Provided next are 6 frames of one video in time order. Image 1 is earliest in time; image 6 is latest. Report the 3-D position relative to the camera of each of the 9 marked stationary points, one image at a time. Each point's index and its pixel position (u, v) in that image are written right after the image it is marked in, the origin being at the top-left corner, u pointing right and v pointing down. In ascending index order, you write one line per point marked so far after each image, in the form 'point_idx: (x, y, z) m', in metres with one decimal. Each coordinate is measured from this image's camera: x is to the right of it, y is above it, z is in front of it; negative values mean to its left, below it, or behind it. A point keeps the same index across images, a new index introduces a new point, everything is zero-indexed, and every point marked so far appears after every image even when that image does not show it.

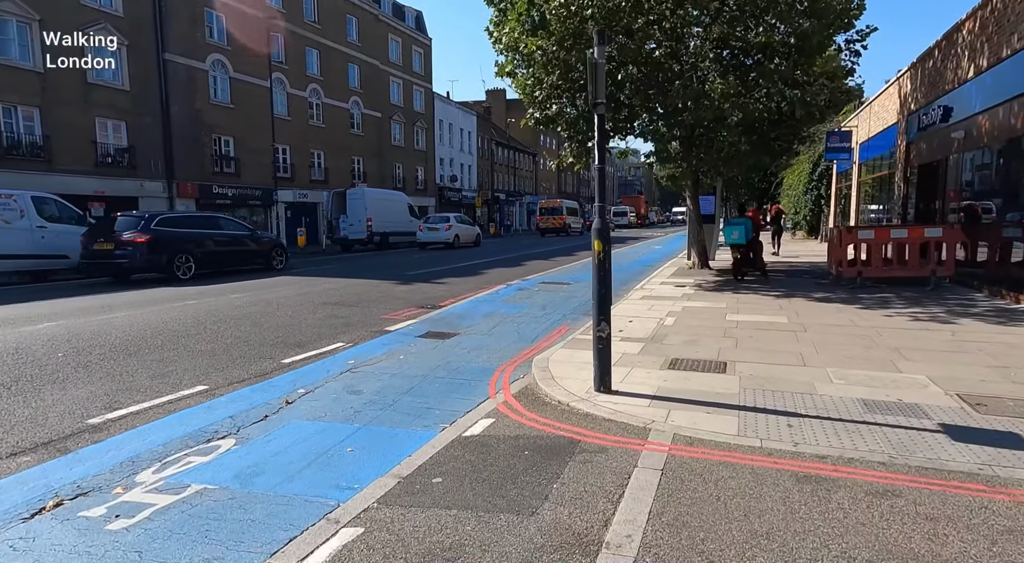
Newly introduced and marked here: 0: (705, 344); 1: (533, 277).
0: (+2.1, -0.7, +6.9) m
1: (+0.5, +0.1, +14.7) m
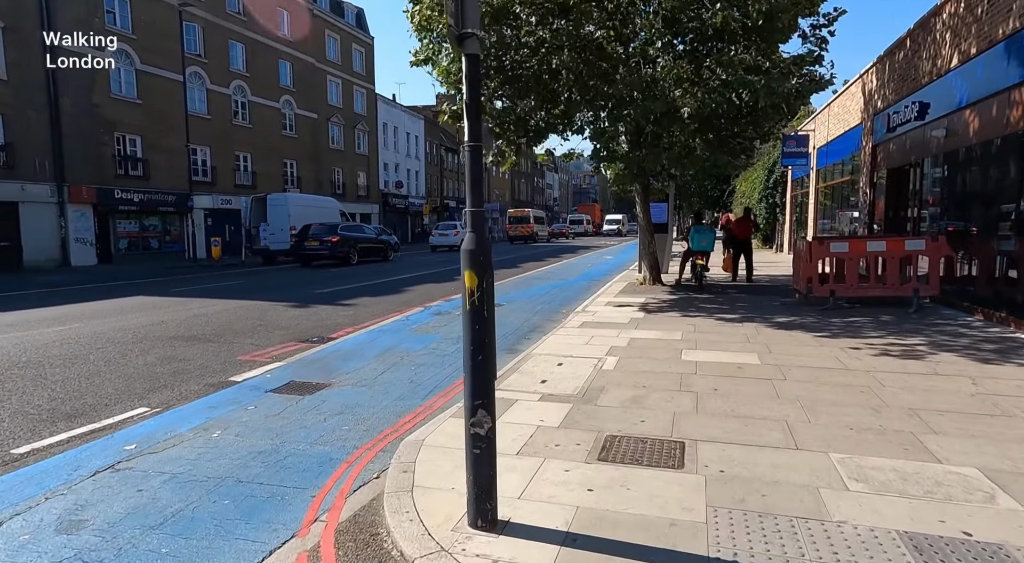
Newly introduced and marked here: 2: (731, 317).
0: (+1.1, -1.0, +5.0) m
1: (-1.0, -0.3, +12.6) m
2: (+3.3, -0.5, +9.8) m
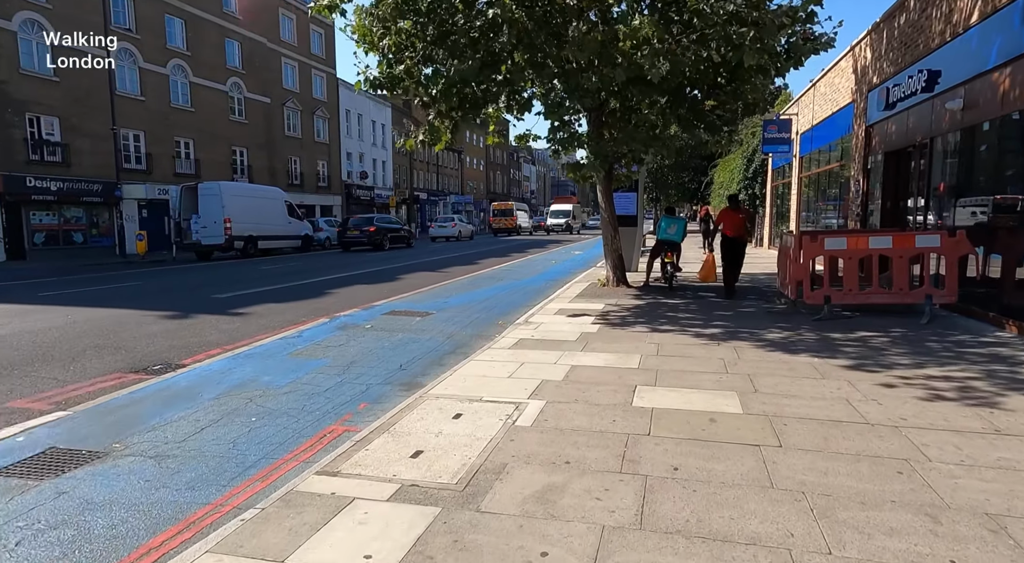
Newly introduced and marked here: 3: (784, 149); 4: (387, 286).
0: (+0.3, -1.1, +3.0) m
1: (-2.1, -0.3, +10.6) m
2: (+2.4, -0.6, +7.9) m
3: (+8.1, +3.9, +19.1) m
4: (-2.6, -0.1, +13.4) m
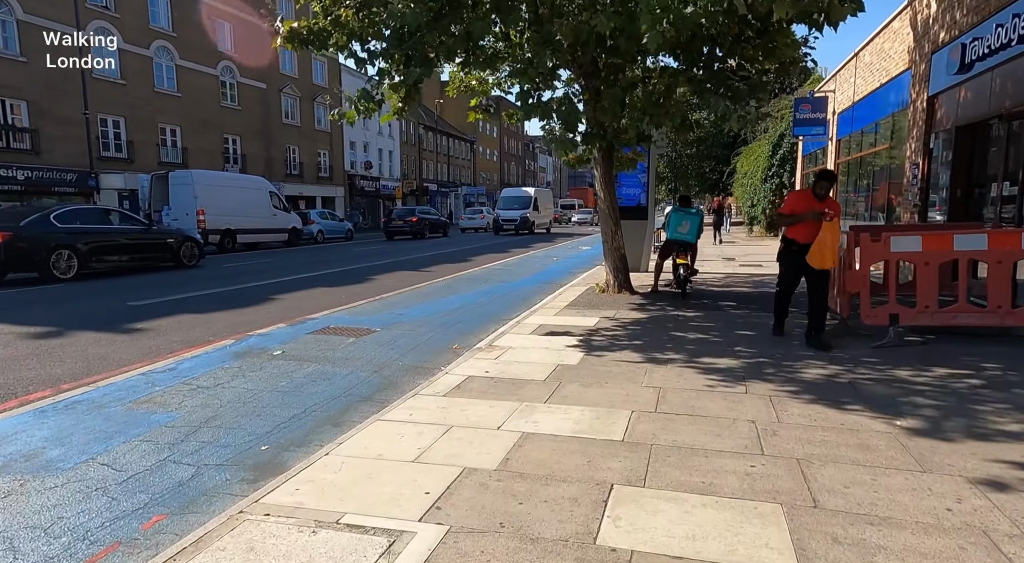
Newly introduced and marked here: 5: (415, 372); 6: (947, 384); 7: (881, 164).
0: (-0.3, -1.3, +0.9) m
1: (-2.4, -0.4, +8.5) m
2: (+1.9, -0.7, +5.7) m
3: (+8.0, +3.9, +16.7) m
4: (-2.9, -0.2, +11.3) m
5: (-0.8, -0.8, +5.8) m
6: (+3.4, -0.8, +4.9) m
7: (+7.9, +2.5, +13.7) m
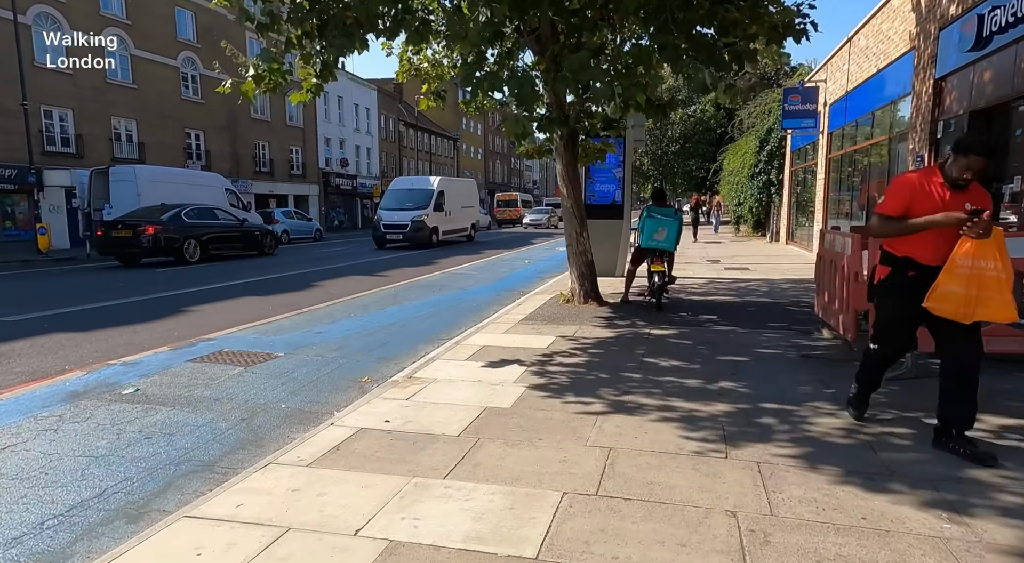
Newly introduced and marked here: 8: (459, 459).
0: (-0.9, -1.4, -0.4) m
1: (-3.1, -0.6, +7.1) m
2: (+1.3, -0.9, +4.4) m
3: (+7.2, +3.8, +15.5) m
4: (-3.6, -0.3, +9.9) m
5: (-1.5, -0.9, +4.5) m
6: (+2.8, -0.9, +3.6) m
7: (+7.2, +2.4, +12.5) m
8: (-0.3, -1.0, +3.7) m
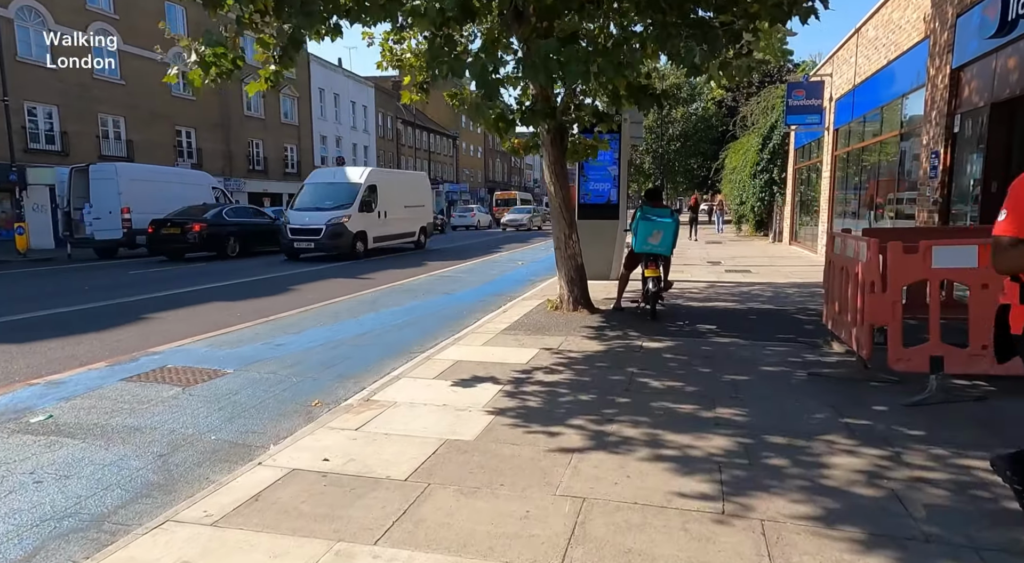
0: (-1.1, -1.5, -1.1) m
1: (-3.3, -0.6, +6.5) m
2: (+1.1, -1.0, +3.7) m
3: (+7.0, +3.8, +14.8) m
4: (-3.8, -0.4, +9.3) m
5: (-1.7, -1.0, +3.8) m
6: (+2.6, -1.0, +3.0) m
7: (+7.0, +2.3, +11.8) m
8: (-0.5, -1.1, +3.0) m
